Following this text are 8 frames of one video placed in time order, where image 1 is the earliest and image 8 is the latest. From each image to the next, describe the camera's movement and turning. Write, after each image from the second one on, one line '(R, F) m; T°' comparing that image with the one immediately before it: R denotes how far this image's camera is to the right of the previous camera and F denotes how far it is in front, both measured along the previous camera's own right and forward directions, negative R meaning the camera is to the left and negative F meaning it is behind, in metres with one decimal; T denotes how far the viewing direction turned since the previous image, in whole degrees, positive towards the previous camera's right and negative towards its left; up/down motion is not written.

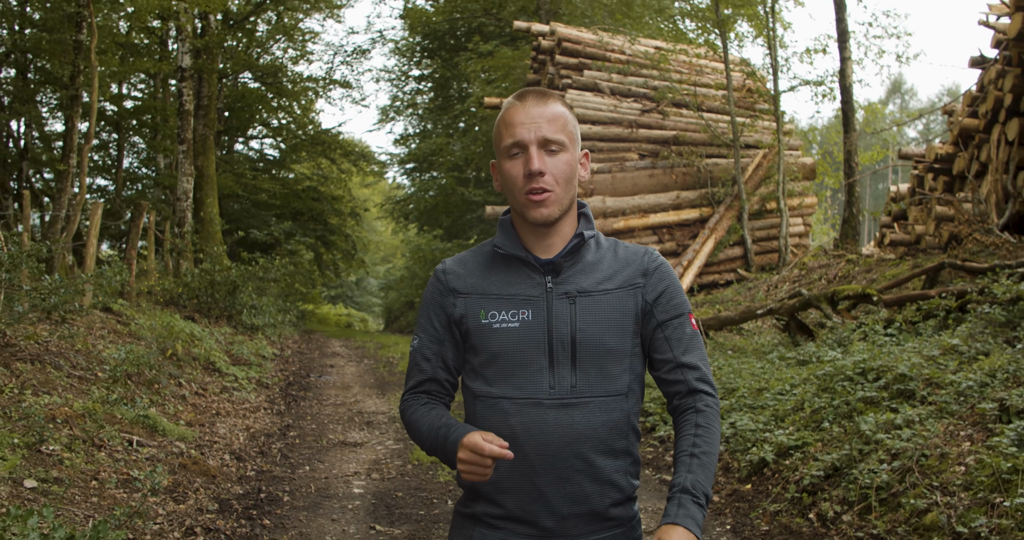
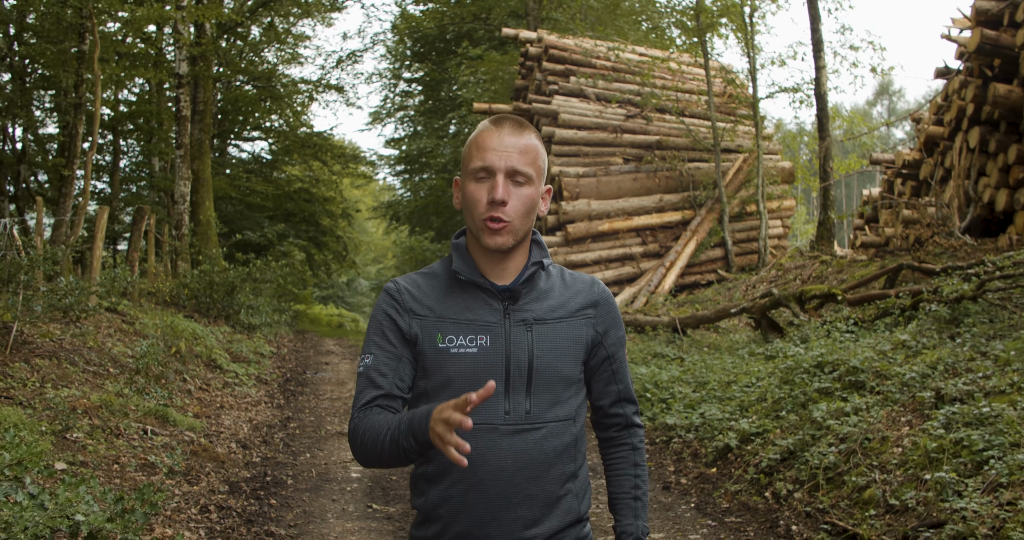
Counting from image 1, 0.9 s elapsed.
(0.0, -0.5) m; +1°
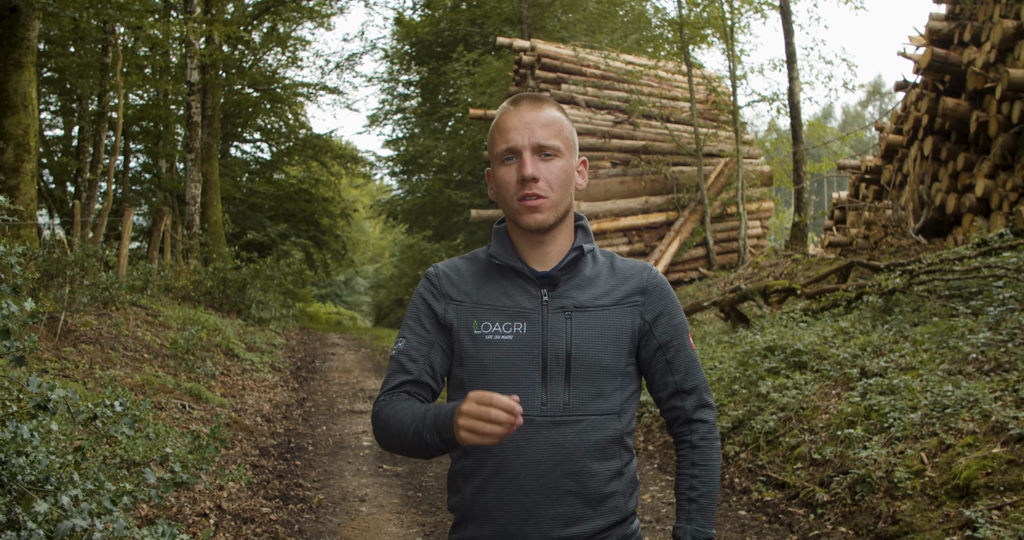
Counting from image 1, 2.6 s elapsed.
(0.0, -0.9) m; 0°
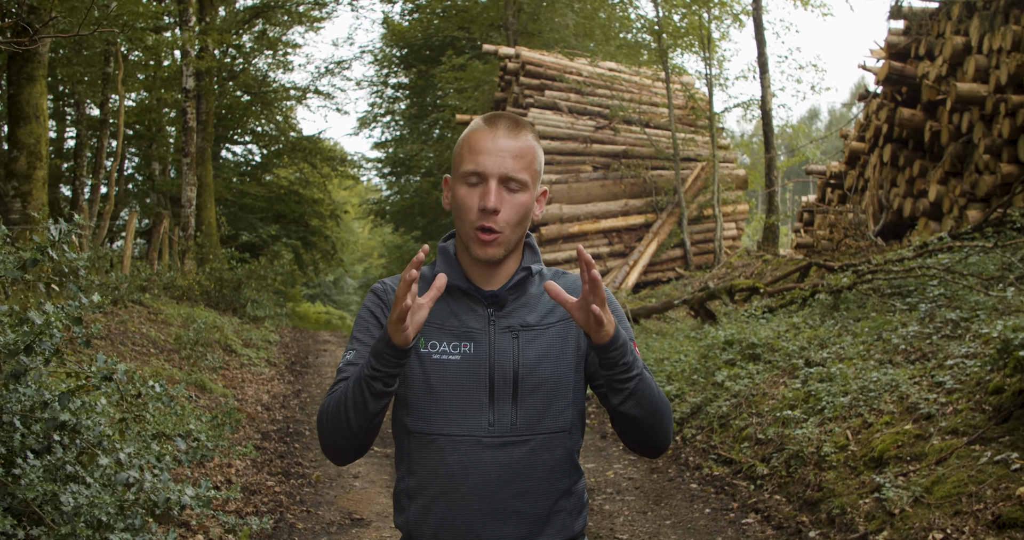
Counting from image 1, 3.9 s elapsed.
(+0.1, -0.6) m; +1°
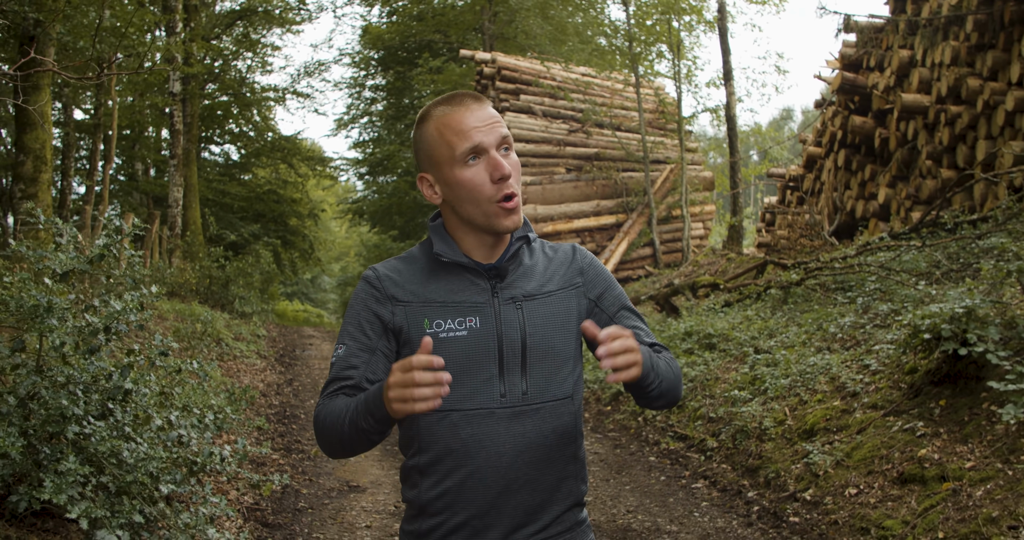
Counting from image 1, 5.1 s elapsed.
(0.0, -0.7) m; +2°
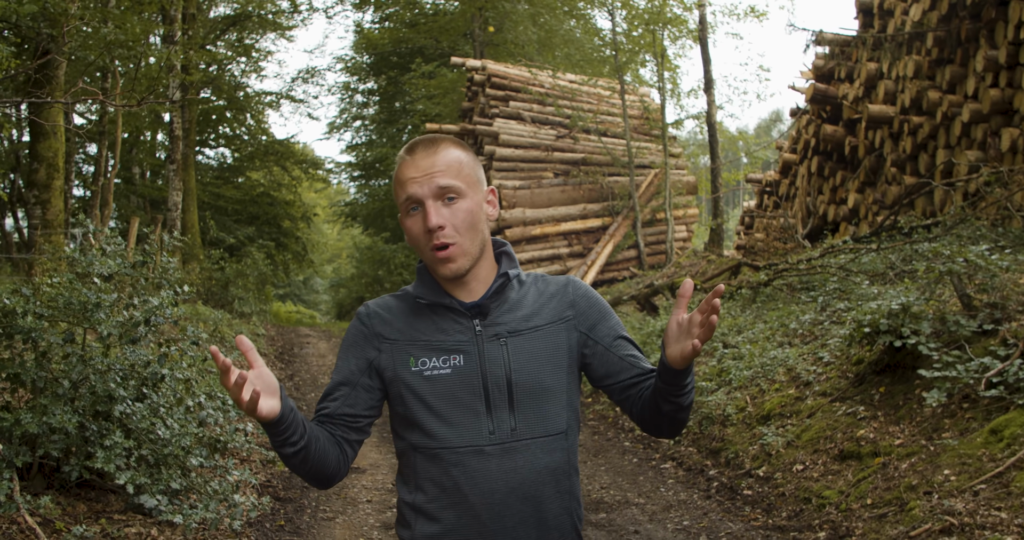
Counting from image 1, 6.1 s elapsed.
(0.0, -0.6) m; +1°
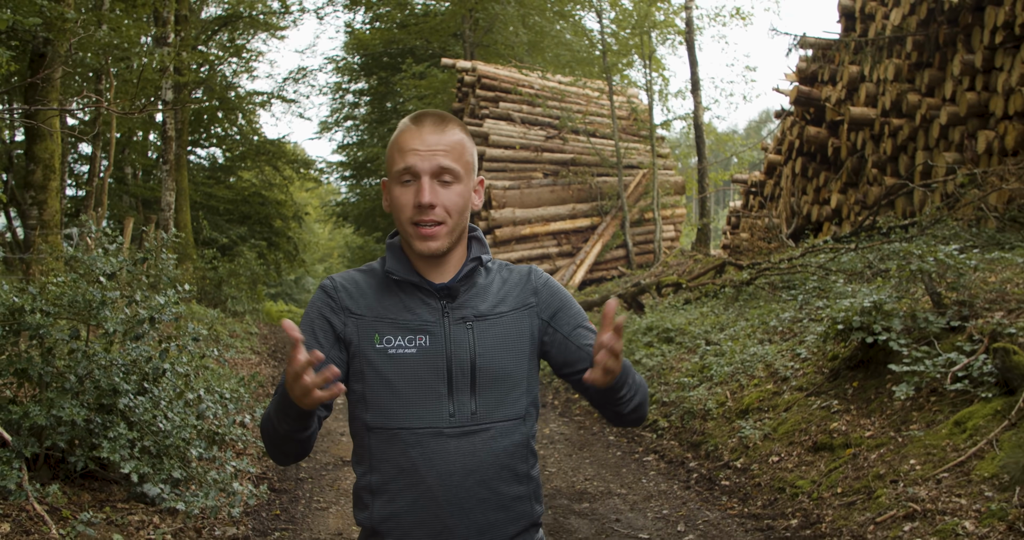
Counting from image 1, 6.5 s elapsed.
(0.0, -0.2) m; +1°
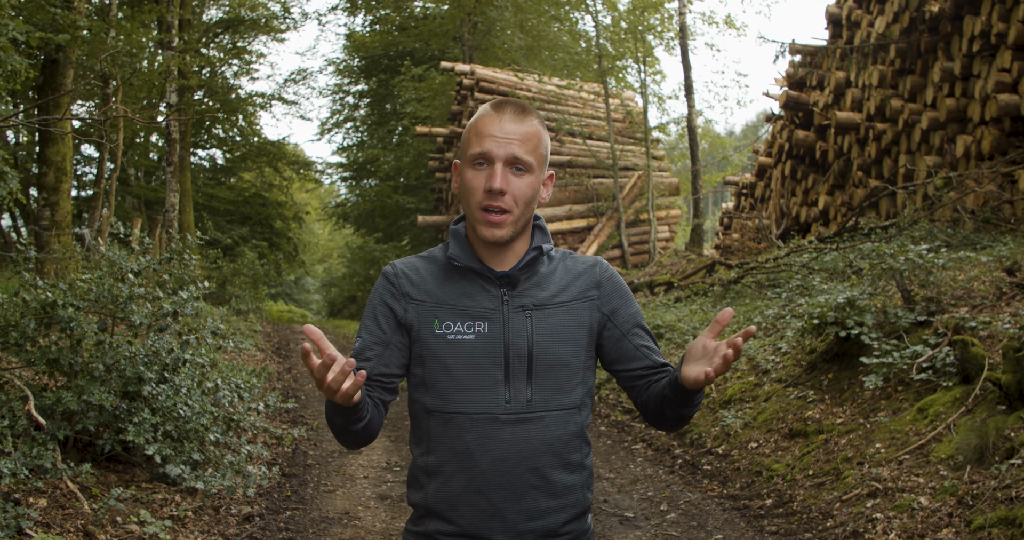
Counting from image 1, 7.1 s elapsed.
(0.0, -0.4) m; 0°
